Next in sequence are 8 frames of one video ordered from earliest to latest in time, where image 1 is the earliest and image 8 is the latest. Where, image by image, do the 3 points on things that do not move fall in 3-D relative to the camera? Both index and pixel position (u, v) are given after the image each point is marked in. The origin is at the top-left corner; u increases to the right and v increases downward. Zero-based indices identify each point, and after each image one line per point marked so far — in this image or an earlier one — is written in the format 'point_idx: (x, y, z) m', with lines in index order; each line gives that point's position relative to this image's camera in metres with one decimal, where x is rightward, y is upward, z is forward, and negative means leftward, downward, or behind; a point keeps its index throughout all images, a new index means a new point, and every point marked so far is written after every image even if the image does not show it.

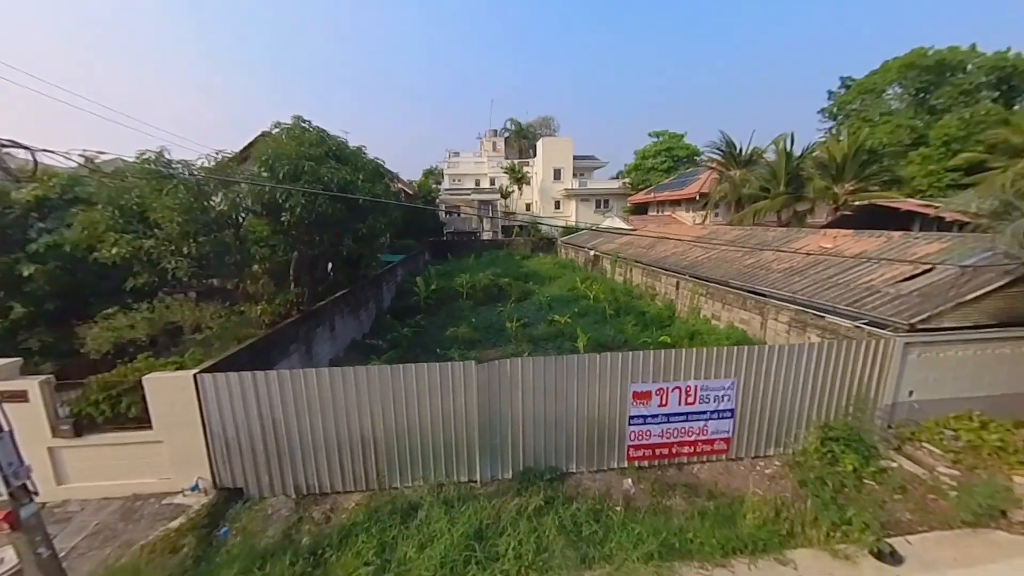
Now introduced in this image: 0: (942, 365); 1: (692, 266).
0: (+5.6, -1.0, +4.6) m
1: (+4.8, +0.6, +9.6) m
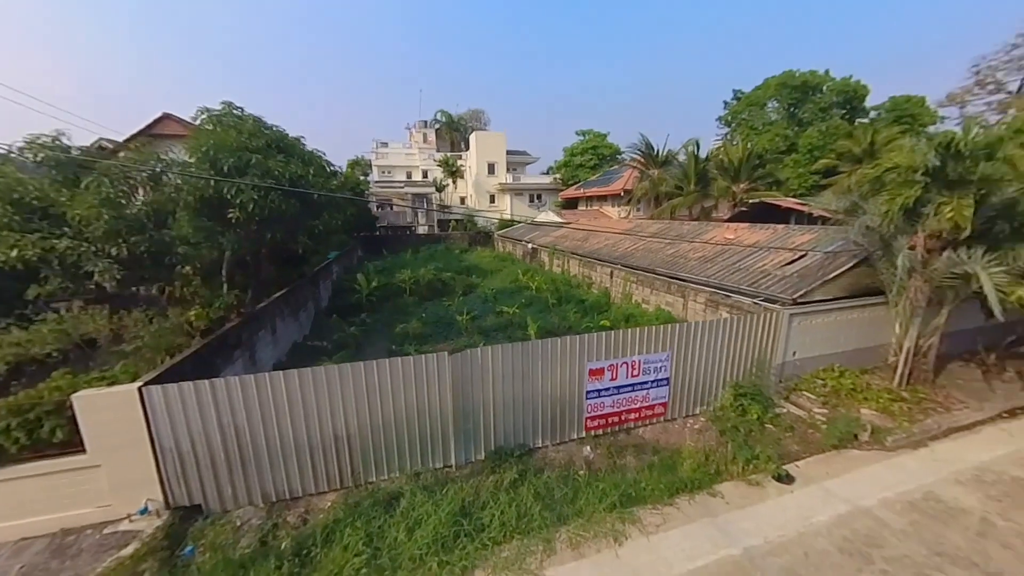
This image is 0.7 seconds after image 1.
0: (+5.0, -0.7, +5.9) m
1: (+3.3, +0.9, +10.7) m
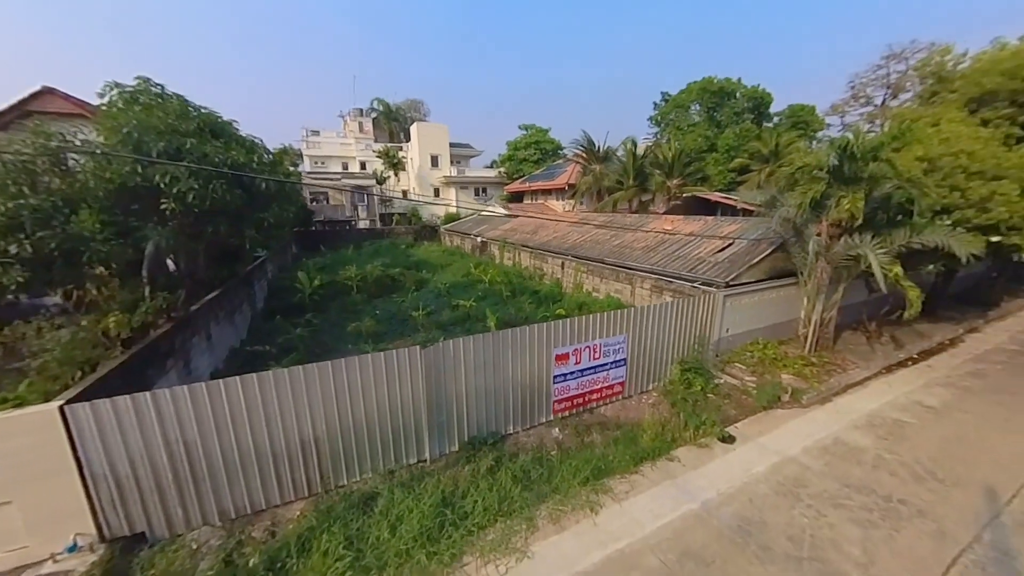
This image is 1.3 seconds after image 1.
0: (+4.3, -0.4, +6.7) m
1: (+1.9, +1.2, +11.1) m
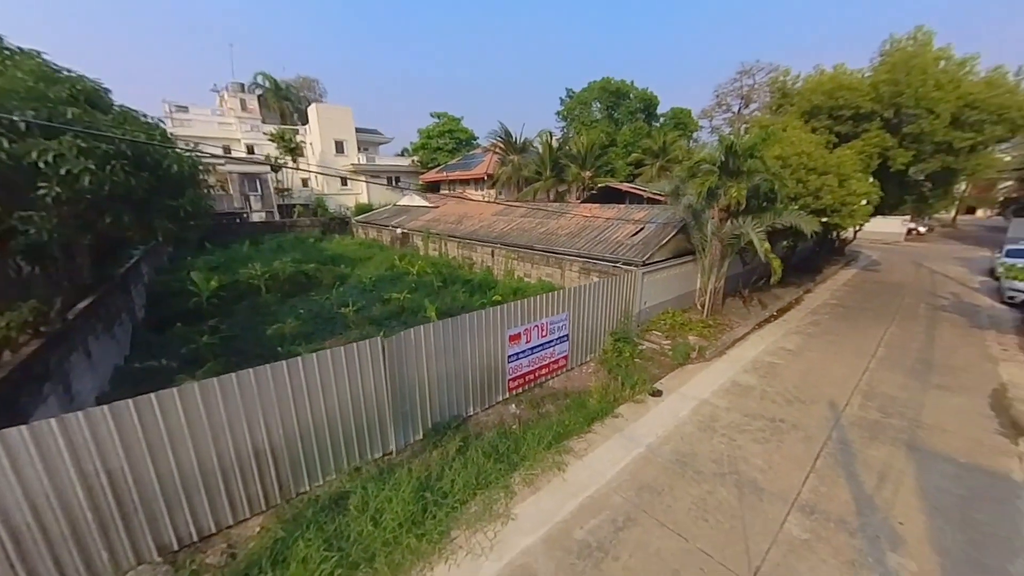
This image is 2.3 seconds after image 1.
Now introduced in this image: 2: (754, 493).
0: (+3.1, +0.1, +7.8) m
1: (-0.4, +1.7, +11.4) m
2: (+2.6, -2.2, +3.8) m
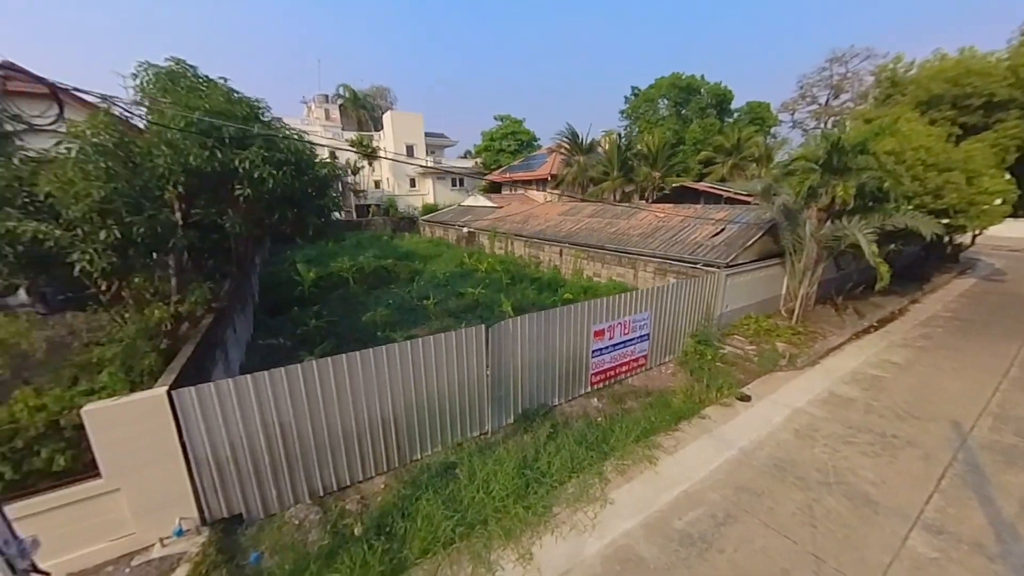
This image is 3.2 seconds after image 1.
0: (+4.8, 0.0, +7.5) m
1: (+1.9, +1.7, +11.6) m
2: (+3.6, -2.2, +3.6) m
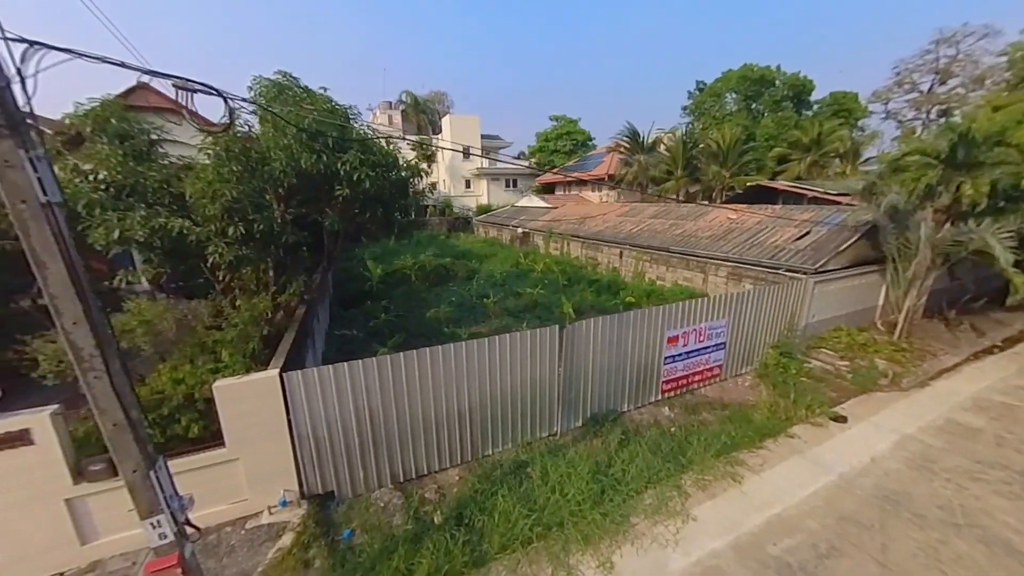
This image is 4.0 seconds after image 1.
0: (+6.0, -0.1, +6.8) m
1: (+3.7, +1.6, +11.2) m
2: (+4.3, -2.3, +3.1) m
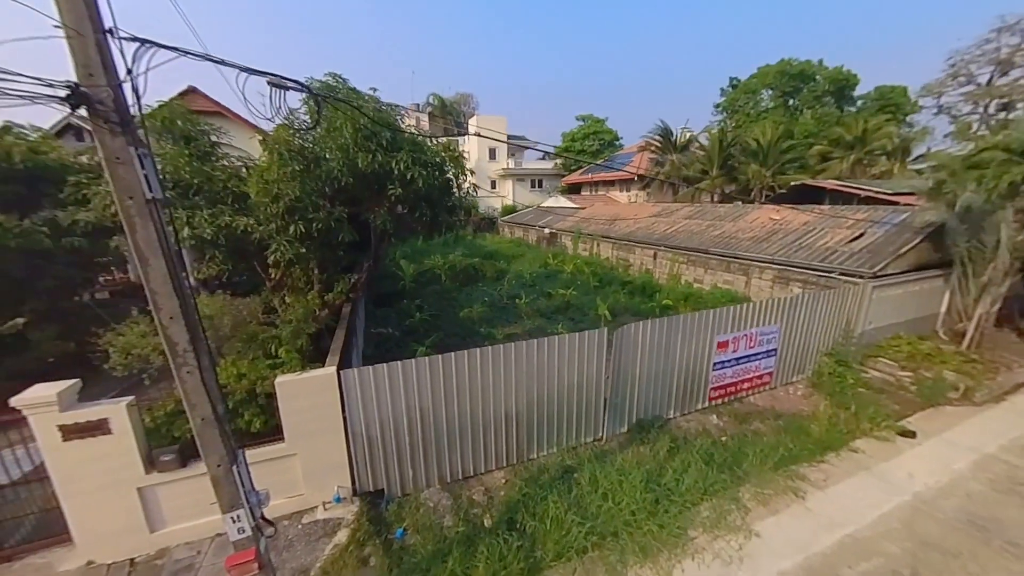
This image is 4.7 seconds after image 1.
0: (+6.7, -0.2, +6.4) m
1: (+4.7, +1.5, +10.9) m
2: (+4.8, -2.4, +2.8) m
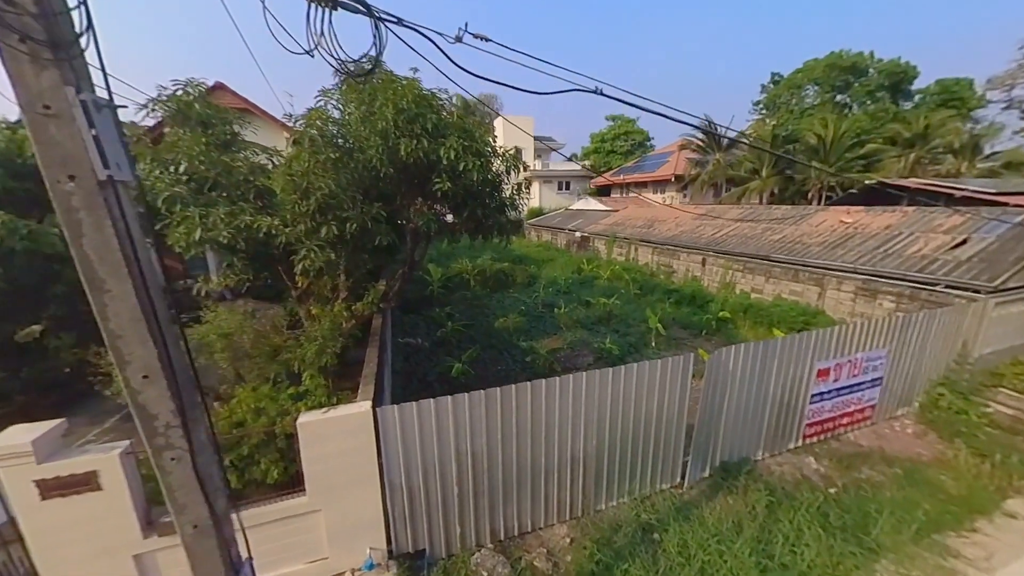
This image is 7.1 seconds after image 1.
0: (+7.5, -0.5, +5.4) m
1: (+5.6, +1.3, +10.0) m
2: (+5.3, -2.6, +1.8) m
